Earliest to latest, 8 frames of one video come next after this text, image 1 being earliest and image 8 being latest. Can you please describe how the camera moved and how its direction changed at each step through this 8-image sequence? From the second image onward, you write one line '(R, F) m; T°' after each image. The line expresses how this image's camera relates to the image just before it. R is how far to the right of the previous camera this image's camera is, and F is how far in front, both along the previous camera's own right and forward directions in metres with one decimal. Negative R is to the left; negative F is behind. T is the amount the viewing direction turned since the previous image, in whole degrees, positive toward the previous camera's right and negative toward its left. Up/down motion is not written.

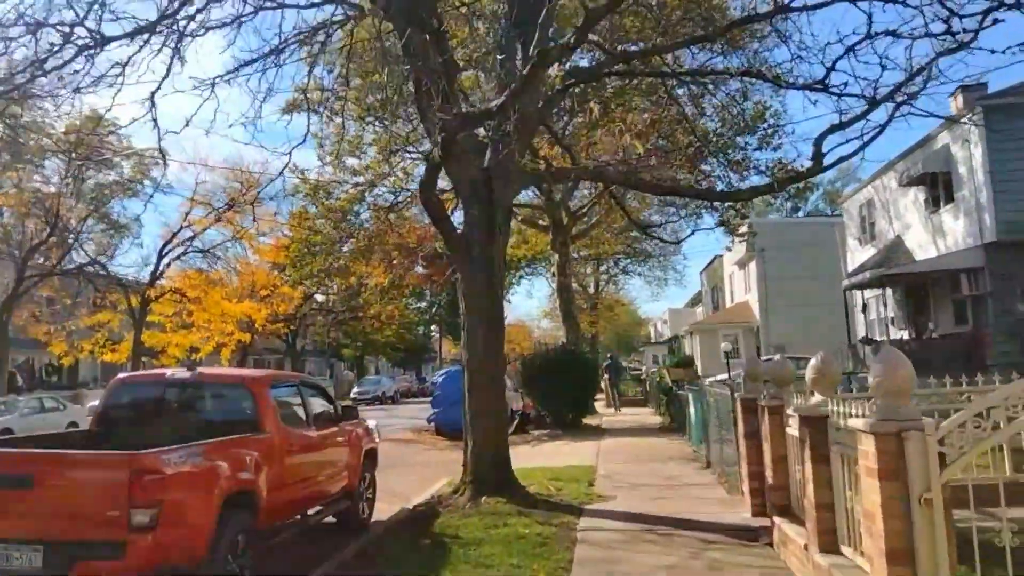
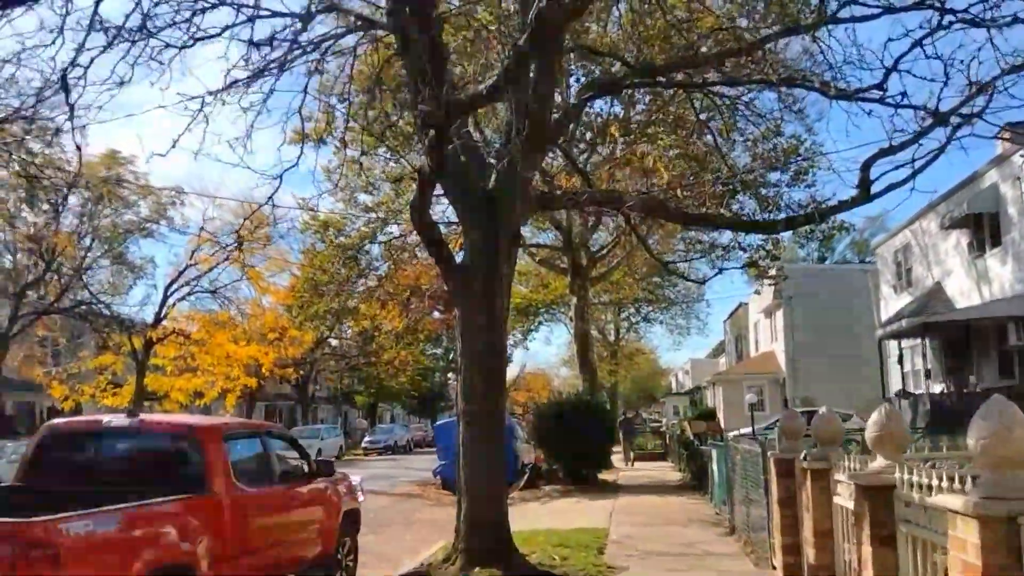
(+0.2, +1.1) m; -1°
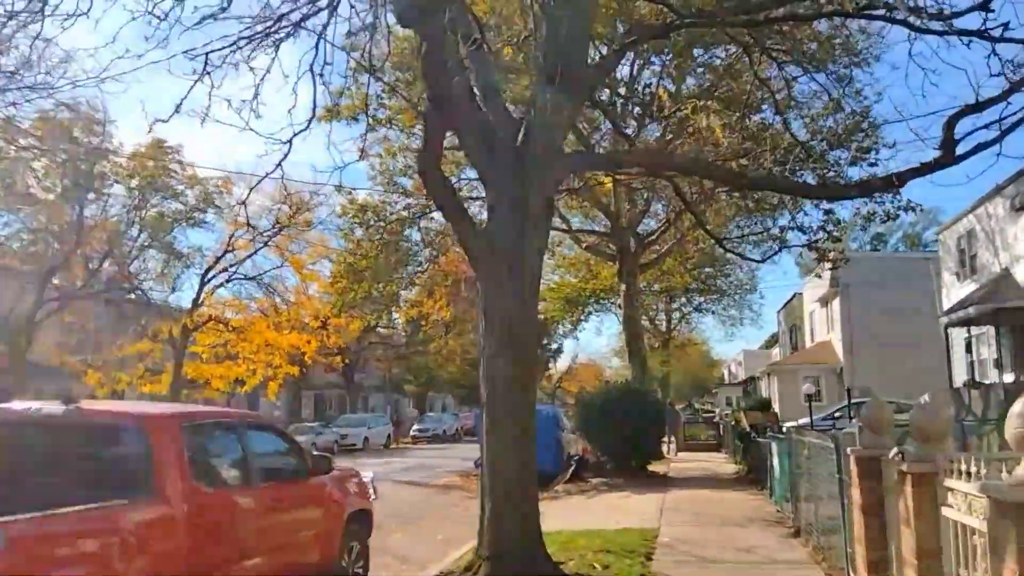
(+0.1, +1.1) m; -3°
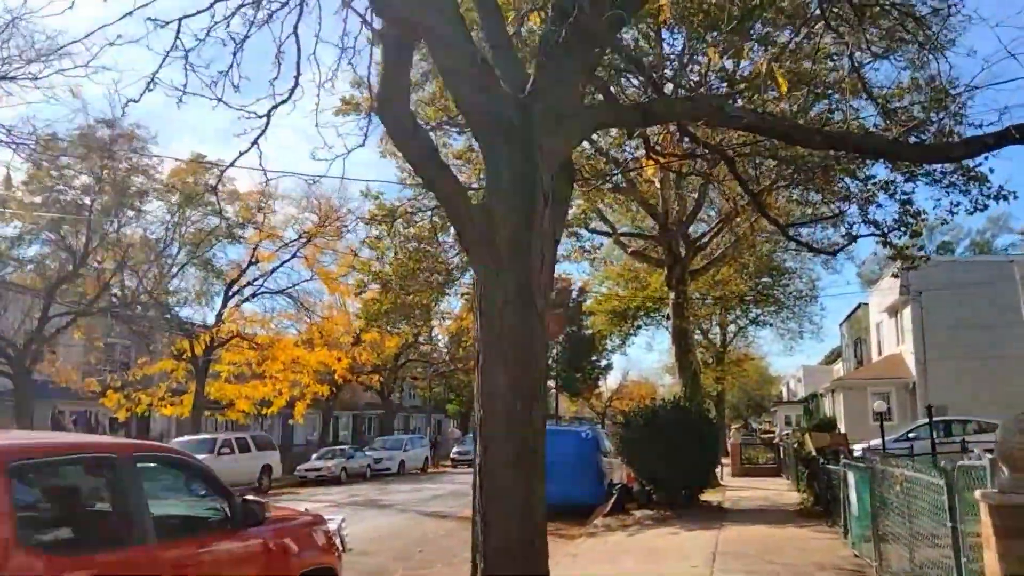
(+0.4, +1.9) m; -3°
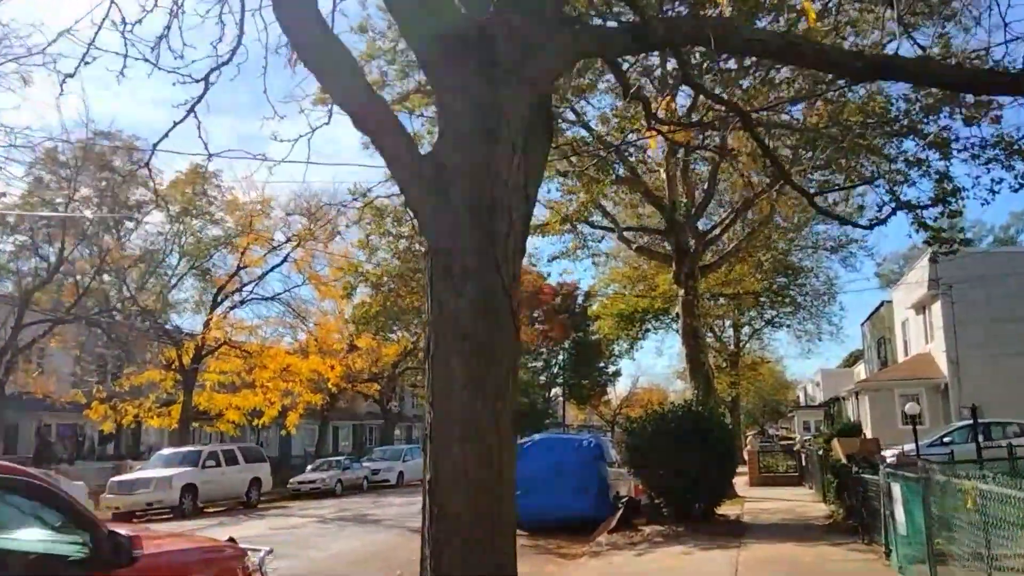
(+0.3, +1.5) m; -1°
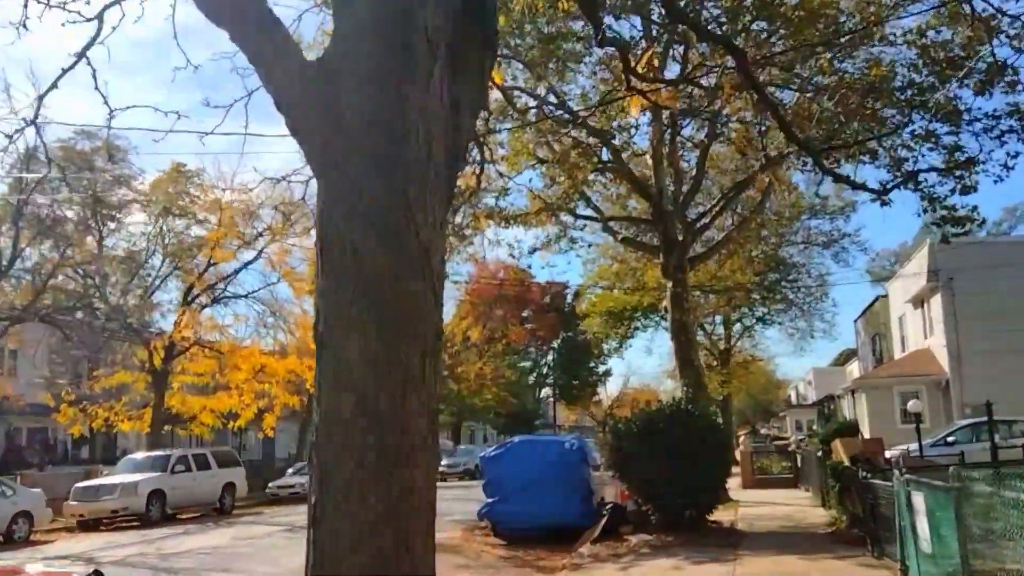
(+0.2, +1.0) m; +1°
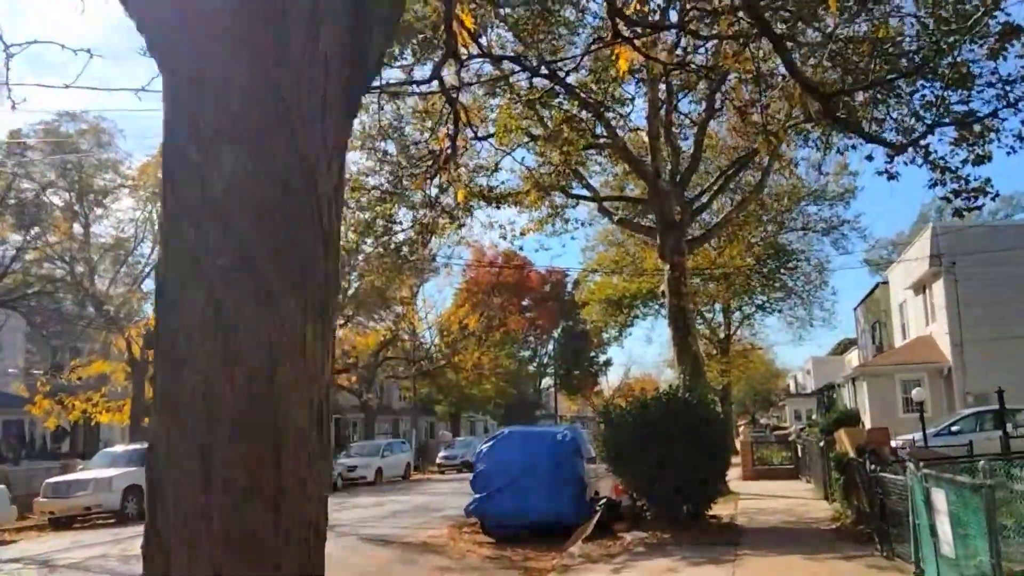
(+0.2, +0.7) m; 0°
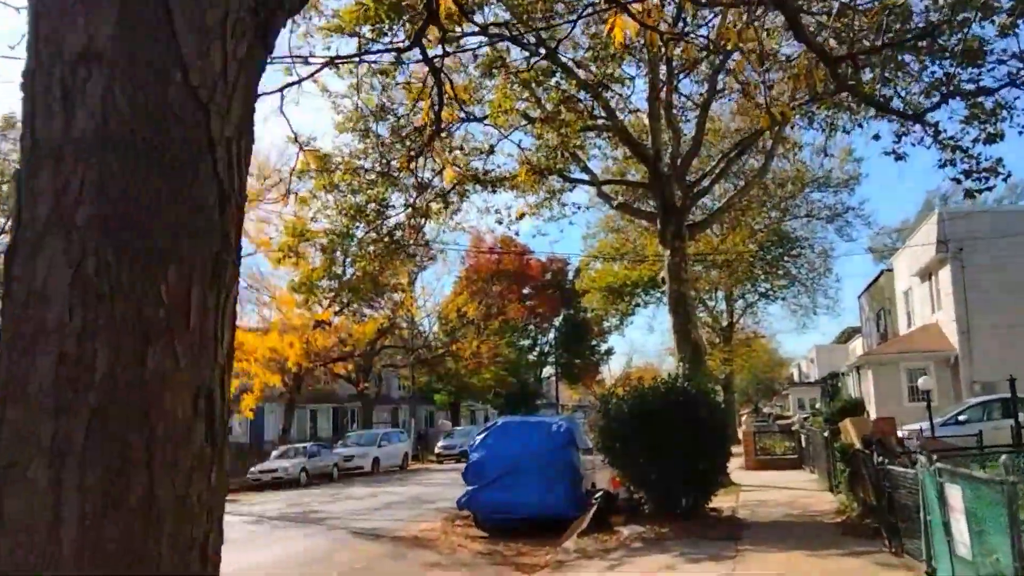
(+0.1, +0.5) m; 0°
